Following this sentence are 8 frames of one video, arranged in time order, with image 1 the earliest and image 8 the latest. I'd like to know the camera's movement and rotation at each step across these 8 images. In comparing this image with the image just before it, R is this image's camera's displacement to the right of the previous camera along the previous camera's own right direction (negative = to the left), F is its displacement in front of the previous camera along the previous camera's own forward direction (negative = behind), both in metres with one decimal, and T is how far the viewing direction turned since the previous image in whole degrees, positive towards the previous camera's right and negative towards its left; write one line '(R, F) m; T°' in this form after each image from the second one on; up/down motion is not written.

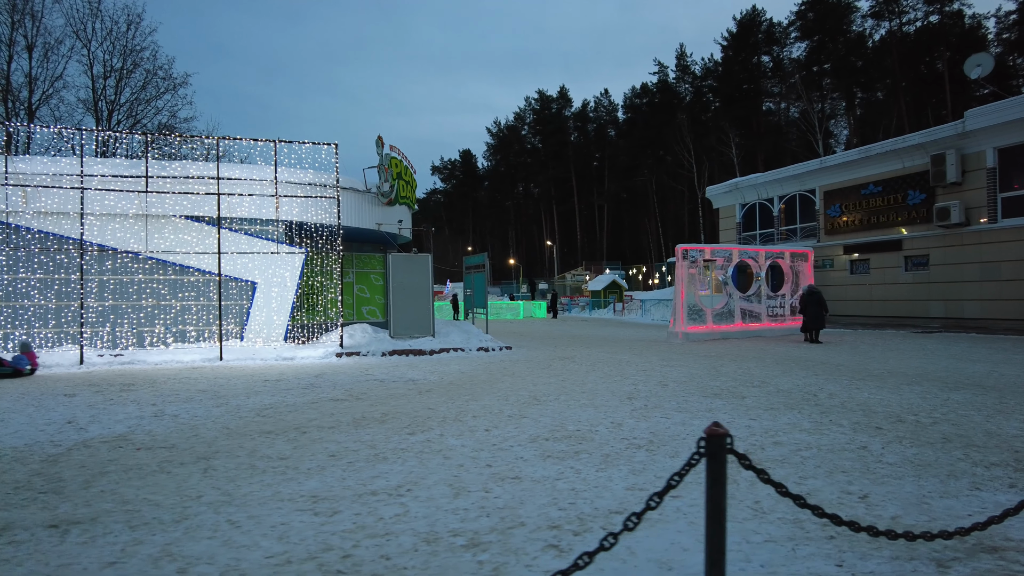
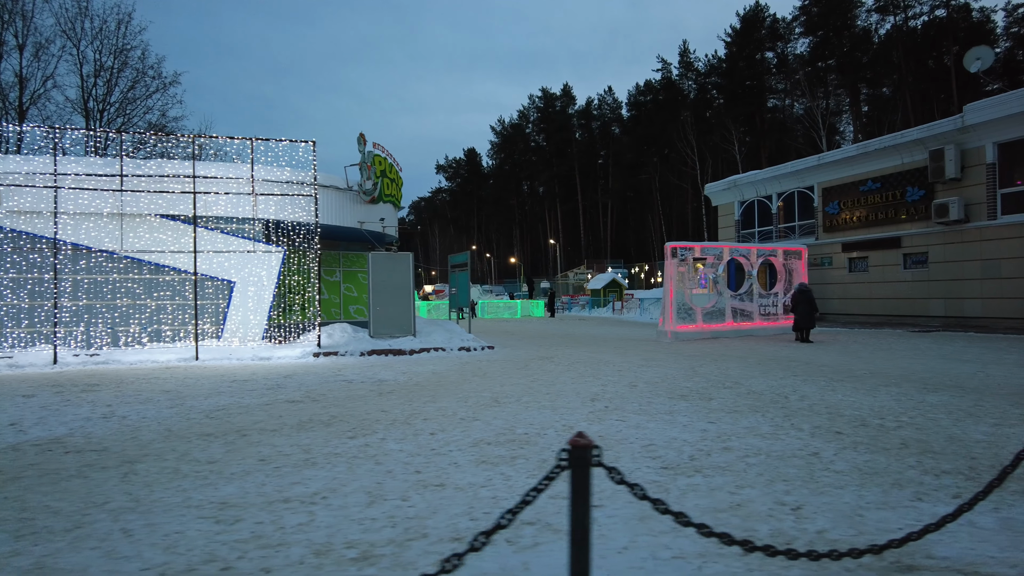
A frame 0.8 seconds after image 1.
(+0.8, +0.3) m; -1°
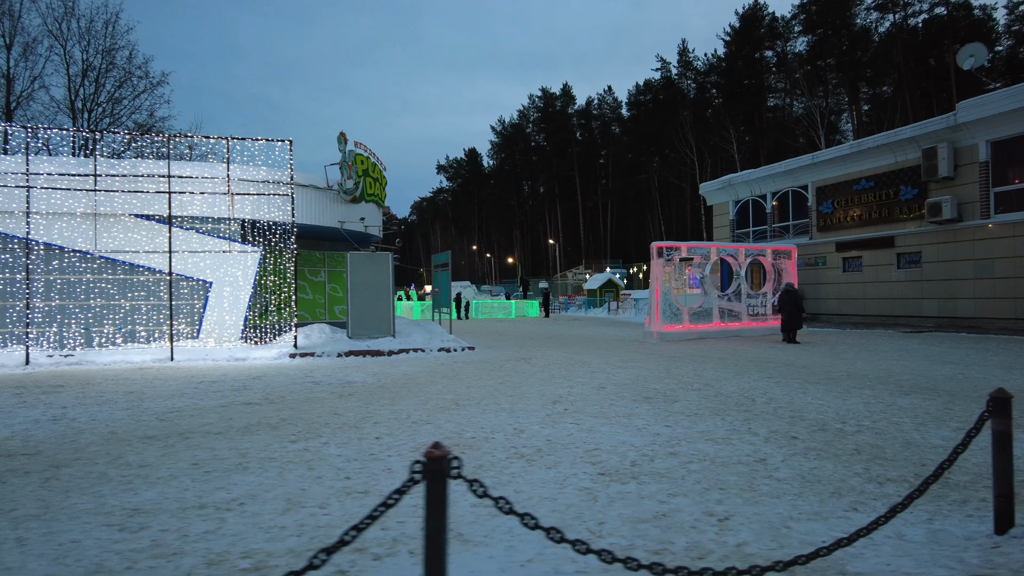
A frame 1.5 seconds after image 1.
(+0.7, +0.2) m; 0°
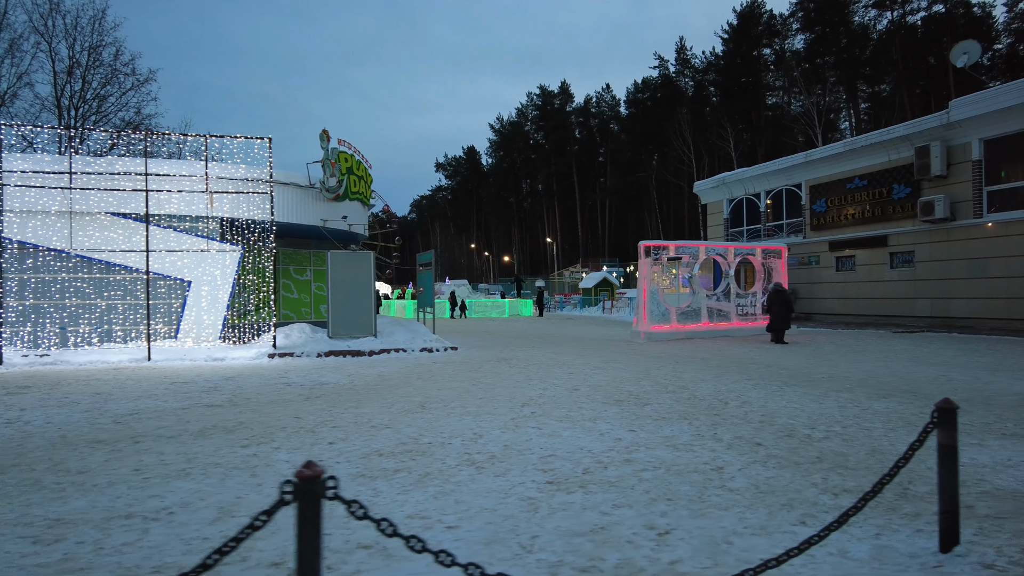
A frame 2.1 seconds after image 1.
(+0.5, +0.2) m; 0°
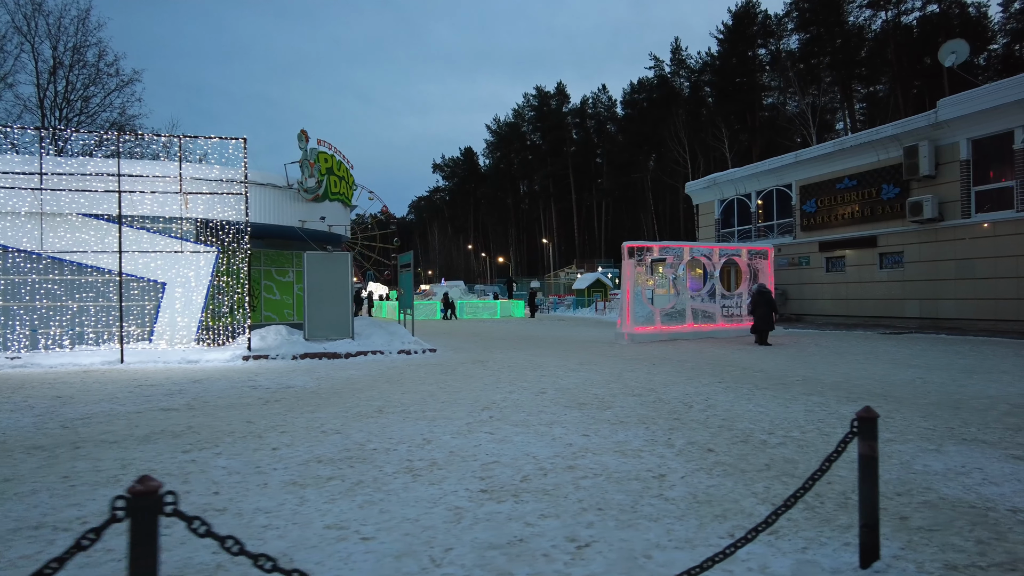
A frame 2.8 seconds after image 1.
(+0.6, +0.2) m; 0°
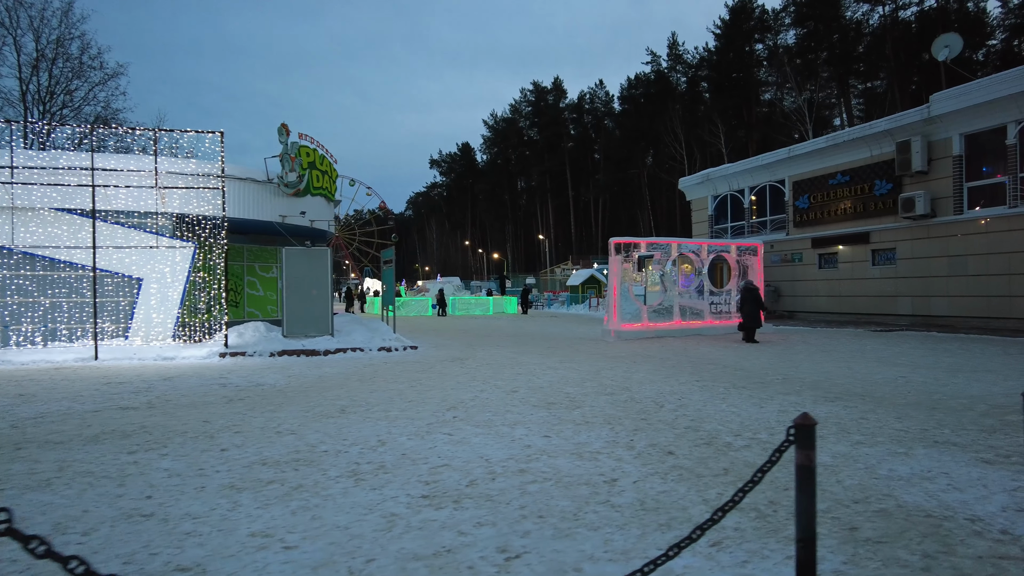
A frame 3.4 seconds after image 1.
(+0.5, +0.2) m; 0°
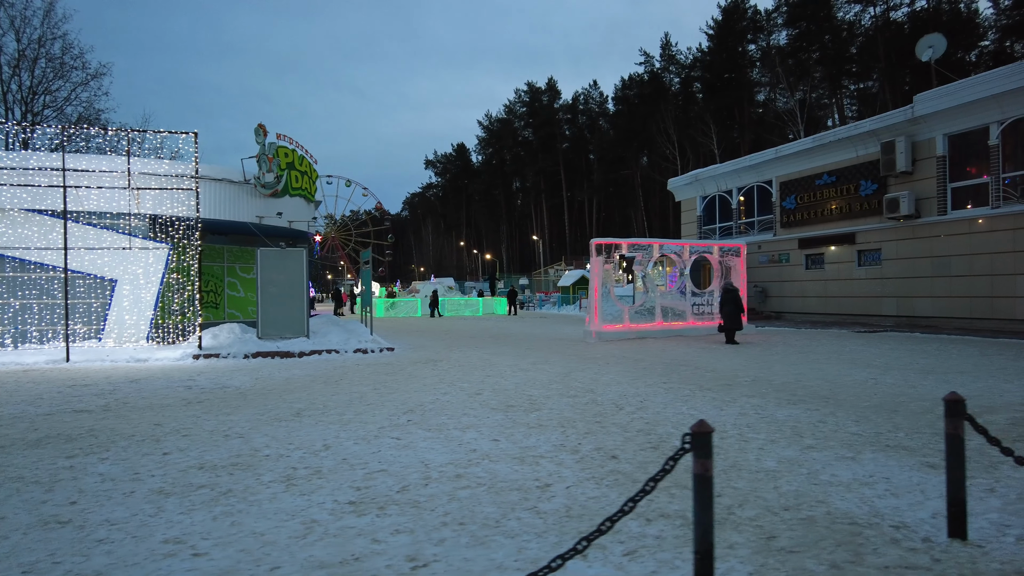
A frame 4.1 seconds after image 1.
(+0.6, +0.1) m; 0°
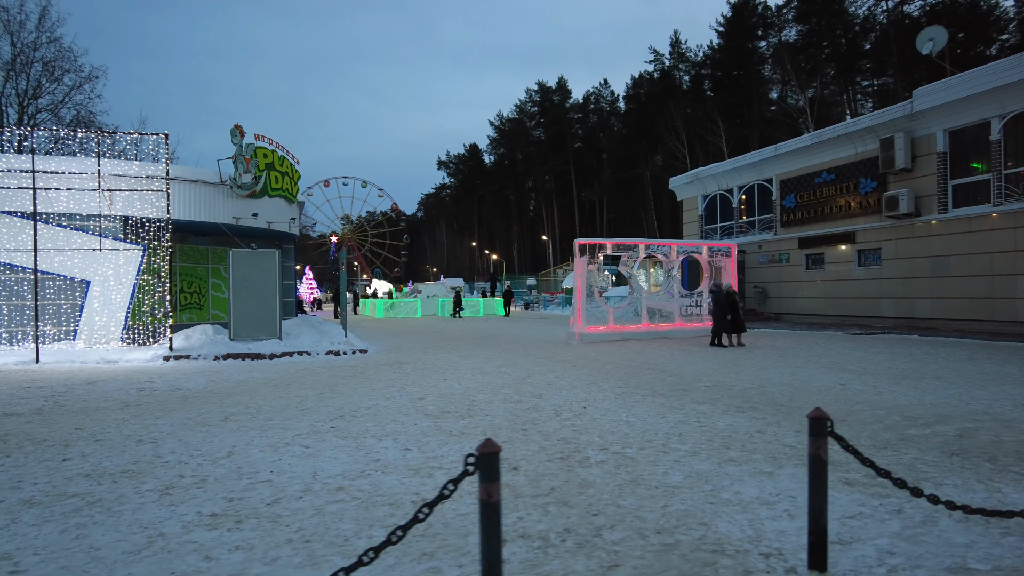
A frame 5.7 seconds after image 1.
(+1.2, +0.3) m; -2°
